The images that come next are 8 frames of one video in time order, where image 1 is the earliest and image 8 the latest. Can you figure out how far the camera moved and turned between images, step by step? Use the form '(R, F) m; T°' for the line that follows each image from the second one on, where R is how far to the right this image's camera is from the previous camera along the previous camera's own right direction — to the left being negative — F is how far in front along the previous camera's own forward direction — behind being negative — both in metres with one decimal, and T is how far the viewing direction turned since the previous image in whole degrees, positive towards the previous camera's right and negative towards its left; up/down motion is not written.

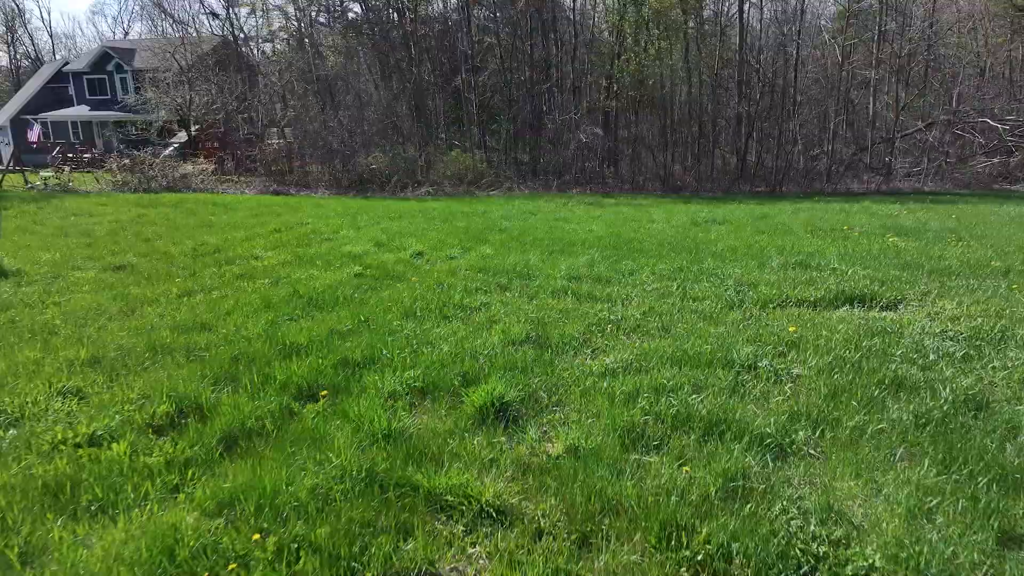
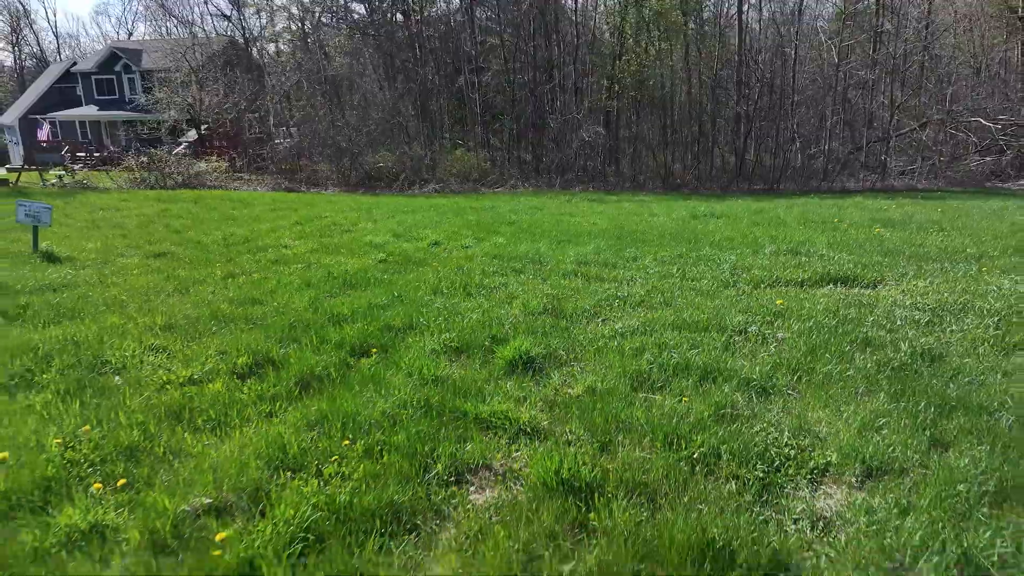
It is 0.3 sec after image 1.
(-0.2, -0.7) m; 0°
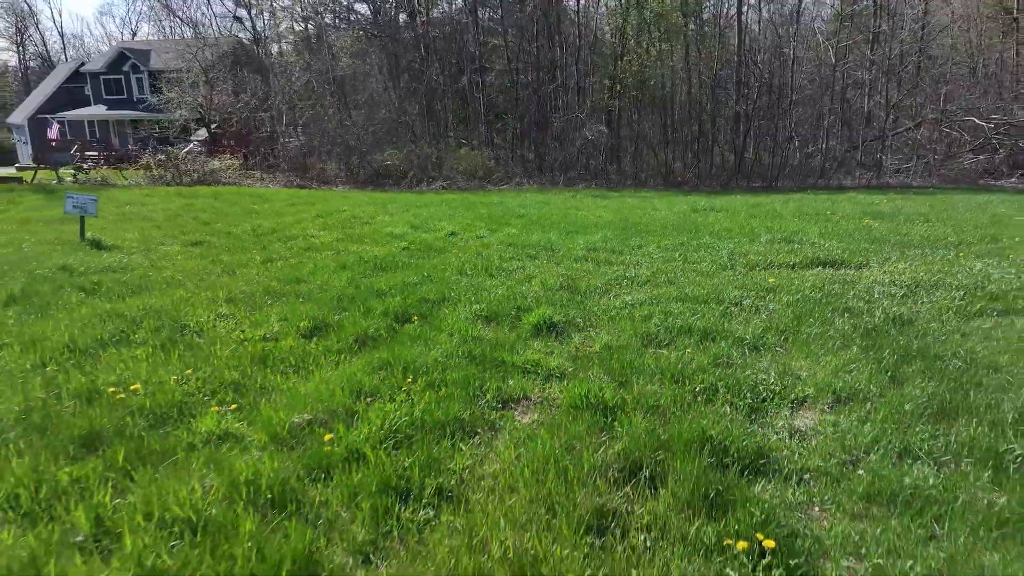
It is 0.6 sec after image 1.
(-0.3, -0.7) m; 0°
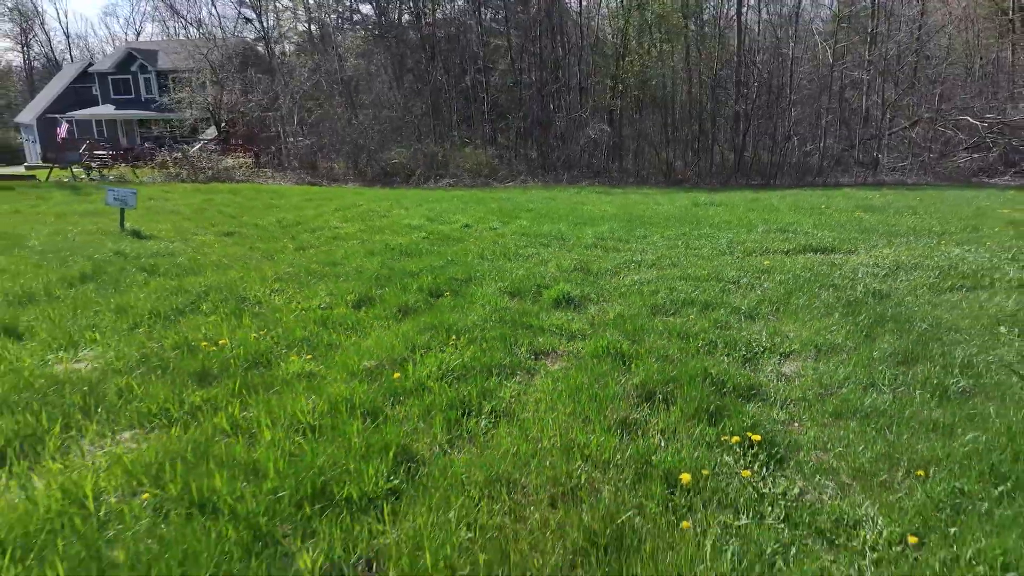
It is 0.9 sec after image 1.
(-0.3, -0.7) m; 0°
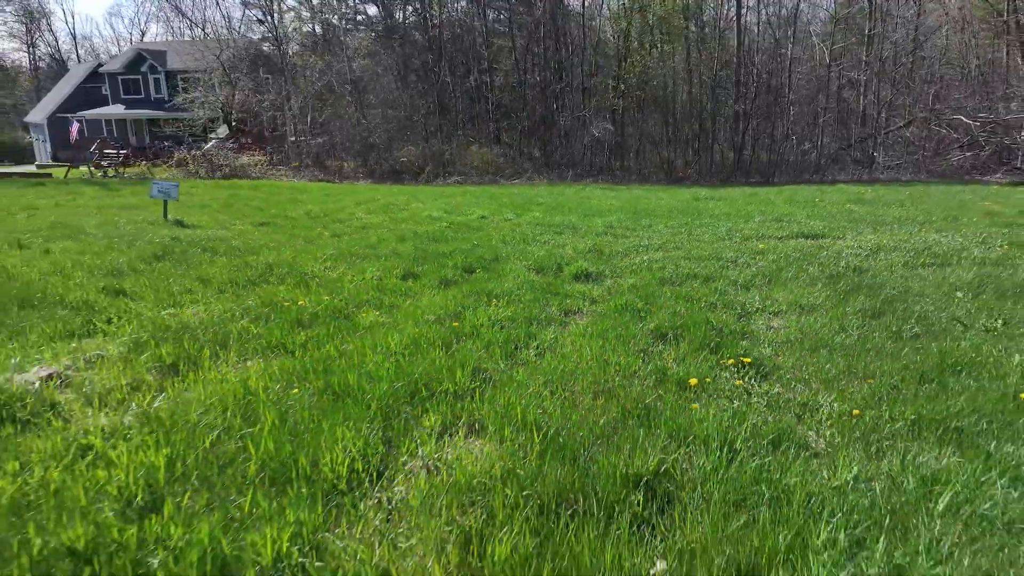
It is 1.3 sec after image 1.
(-0.3, -0.9) m; 0°
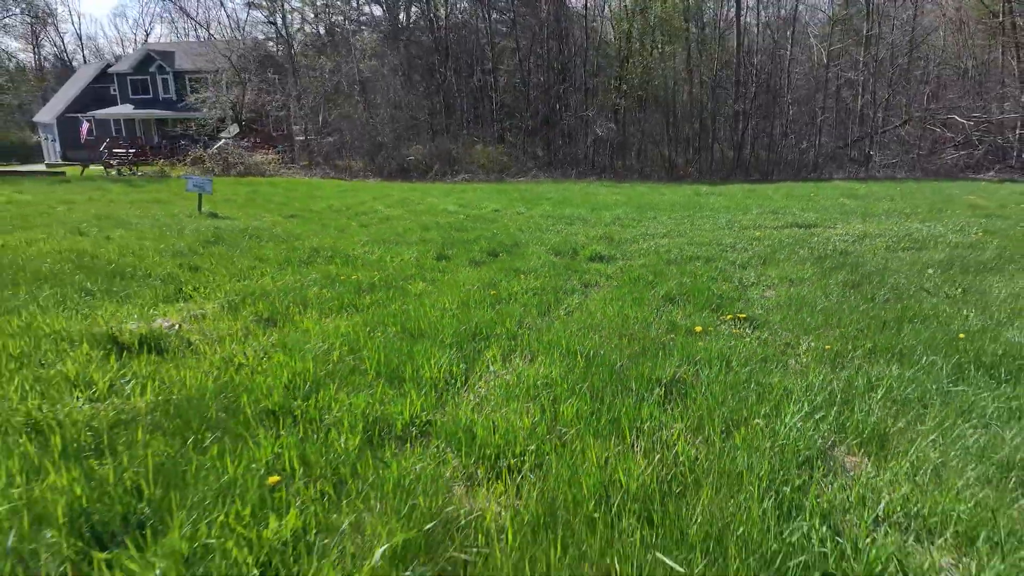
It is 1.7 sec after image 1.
(-0.3, -0.8) m; 0°
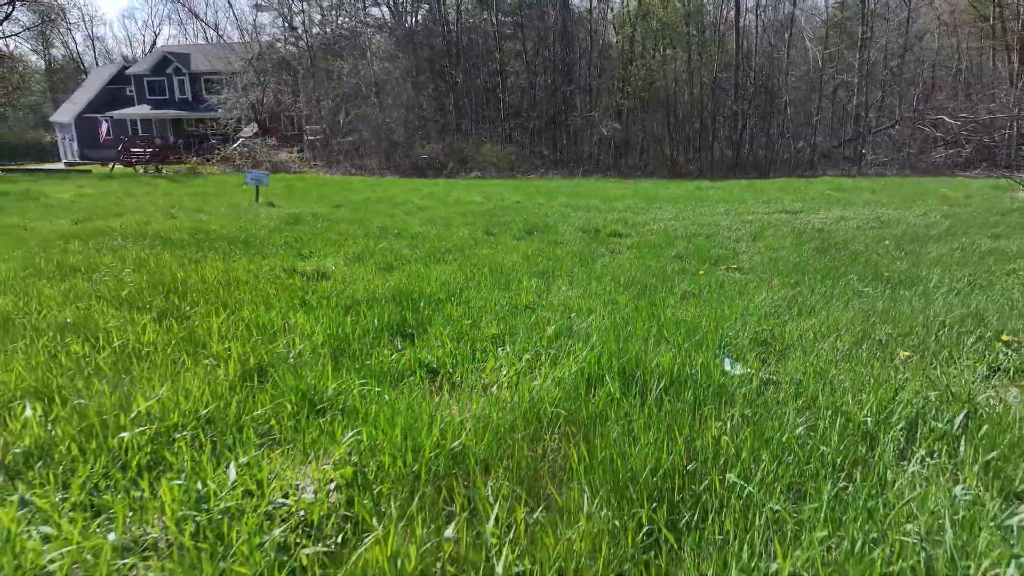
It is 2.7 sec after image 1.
(-0.6, -1.6) m; 0°
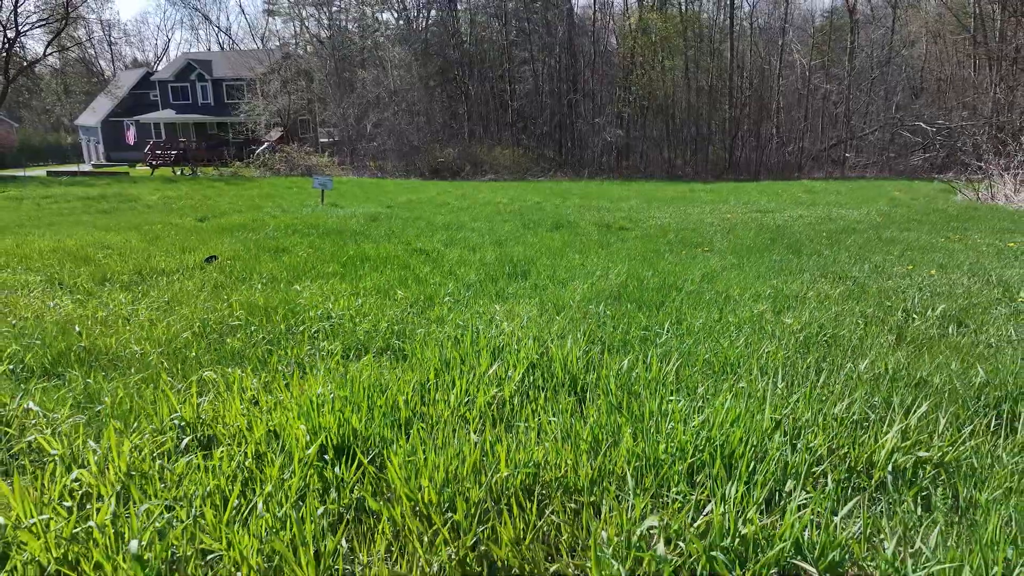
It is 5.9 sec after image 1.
(-0.7, -2.9) m; 0°
